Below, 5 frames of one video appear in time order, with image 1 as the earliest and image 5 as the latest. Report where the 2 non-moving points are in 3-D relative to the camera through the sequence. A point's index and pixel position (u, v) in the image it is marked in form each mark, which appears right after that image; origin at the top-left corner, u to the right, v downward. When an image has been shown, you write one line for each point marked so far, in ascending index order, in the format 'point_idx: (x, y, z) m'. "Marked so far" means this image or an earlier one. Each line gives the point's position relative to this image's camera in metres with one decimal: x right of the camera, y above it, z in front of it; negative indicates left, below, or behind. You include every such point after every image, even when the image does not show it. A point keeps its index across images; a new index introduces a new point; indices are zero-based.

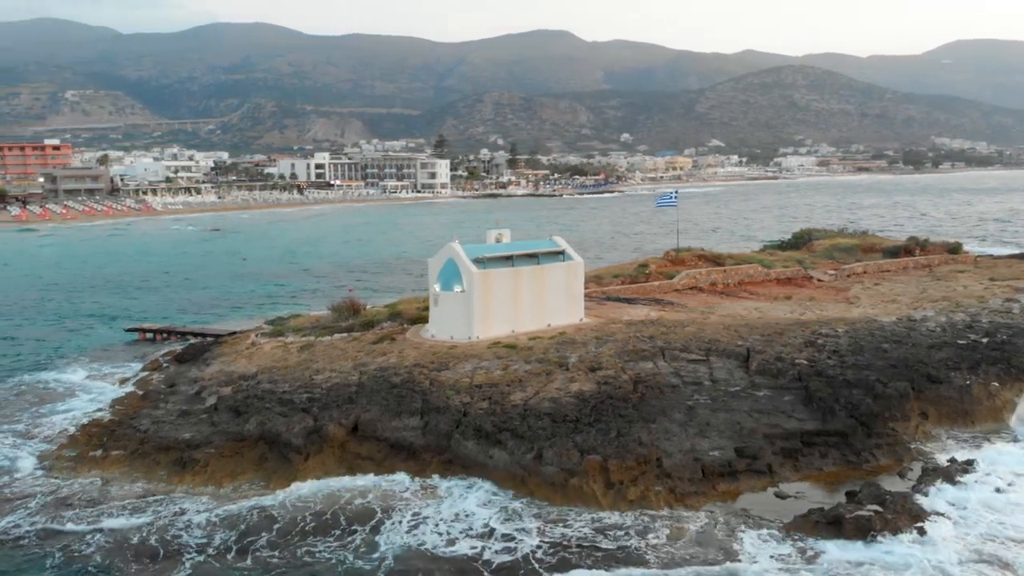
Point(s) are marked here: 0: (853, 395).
0: (+5.8, -1.8, +16.7) m
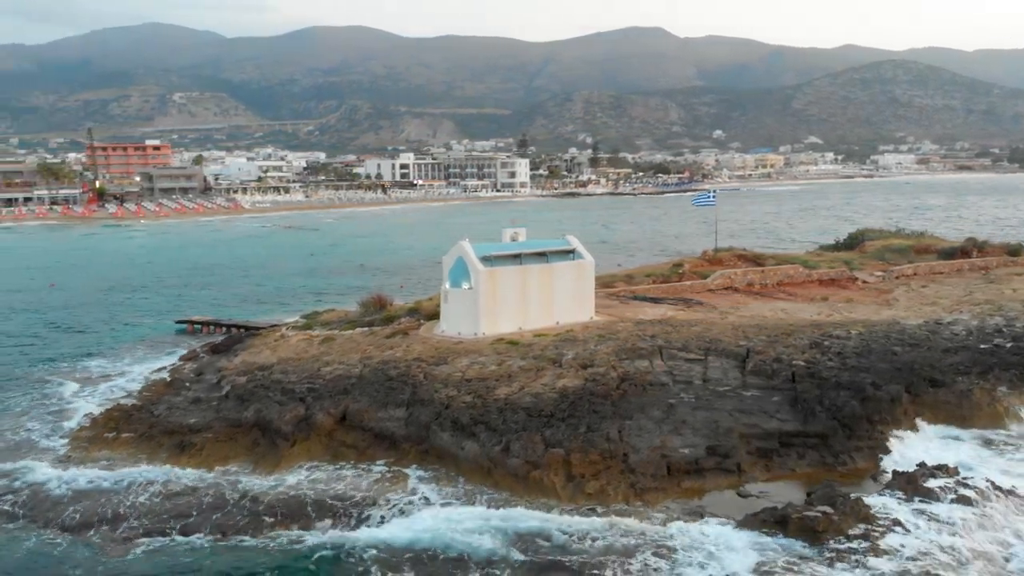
0: (+5.6, -1.9, +16.6) m
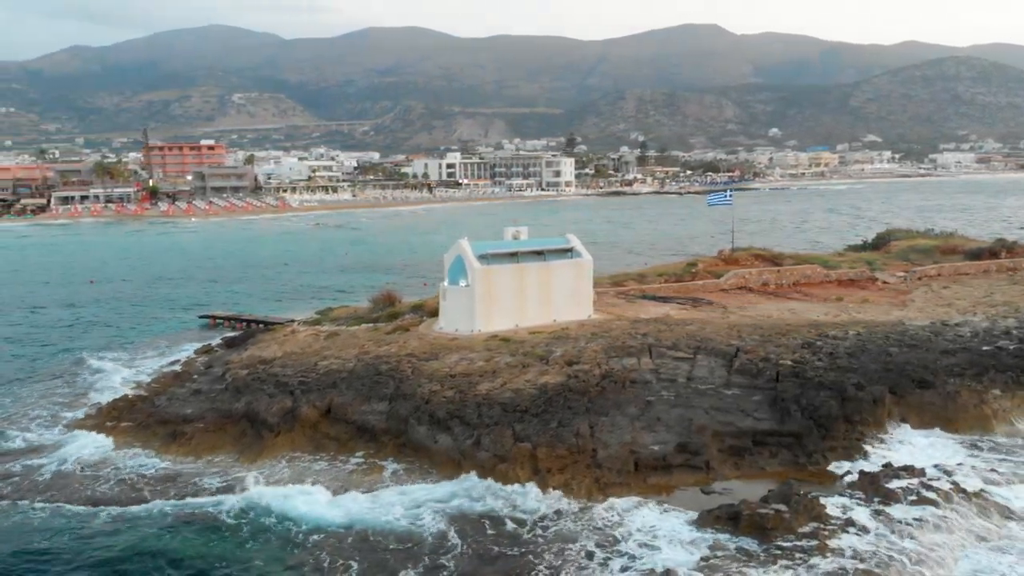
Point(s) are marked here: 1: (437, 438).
0: (+5.2, -1.8, +16.6) m
1: (-1.2, -2.4, +15.5) m
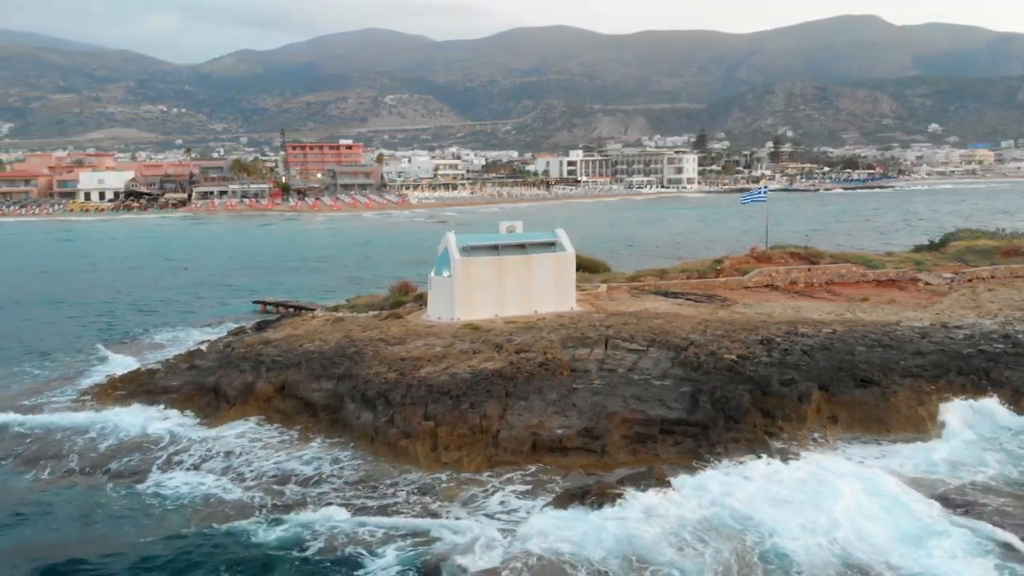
0: (+3.9, -1.8, +16.8) m
1: (-2.6, -2.2, +16.7) m
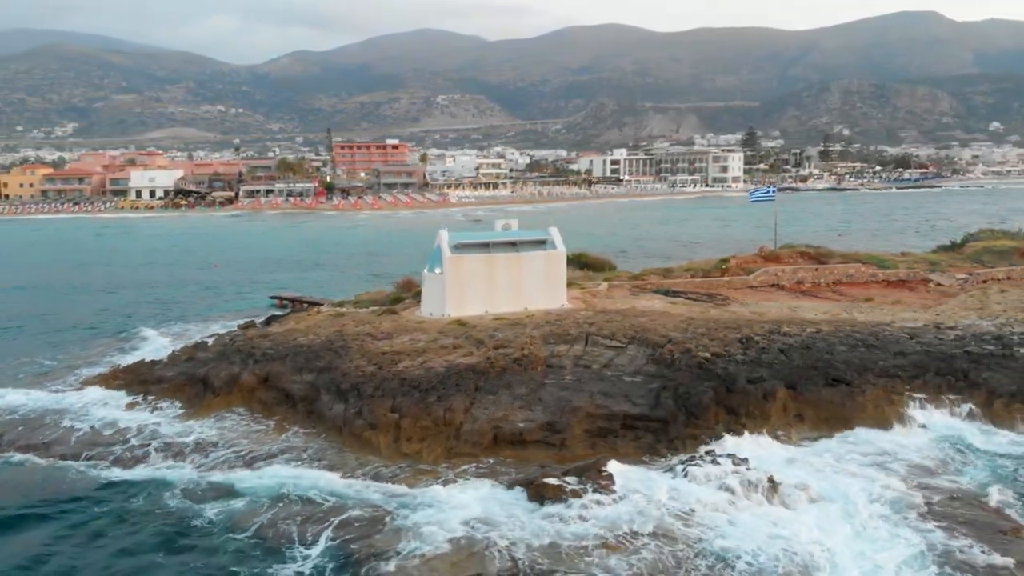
0: (+3.4, -1.7, +16.9) m
1: (-3.2, -2.1, +17.2) m
